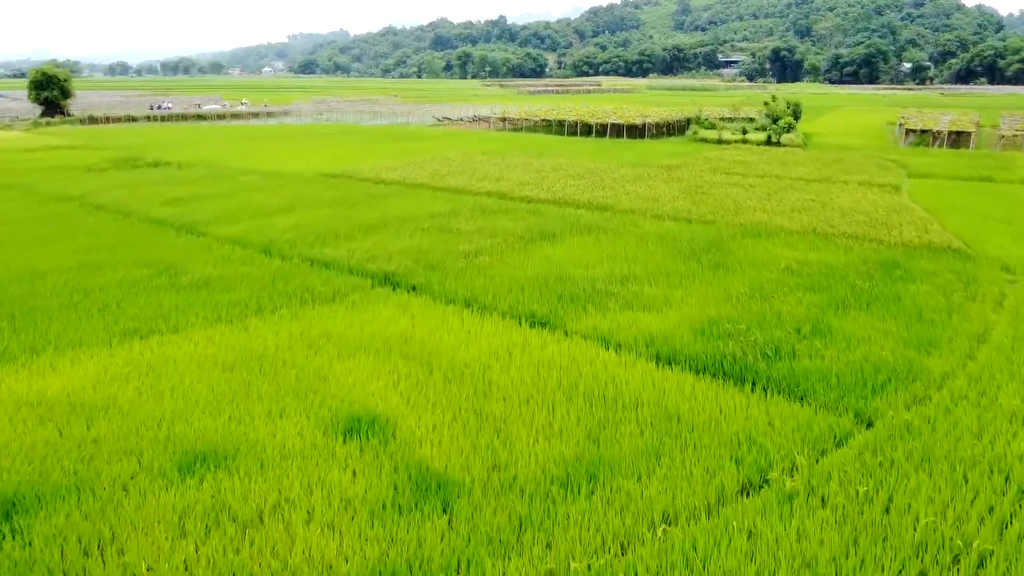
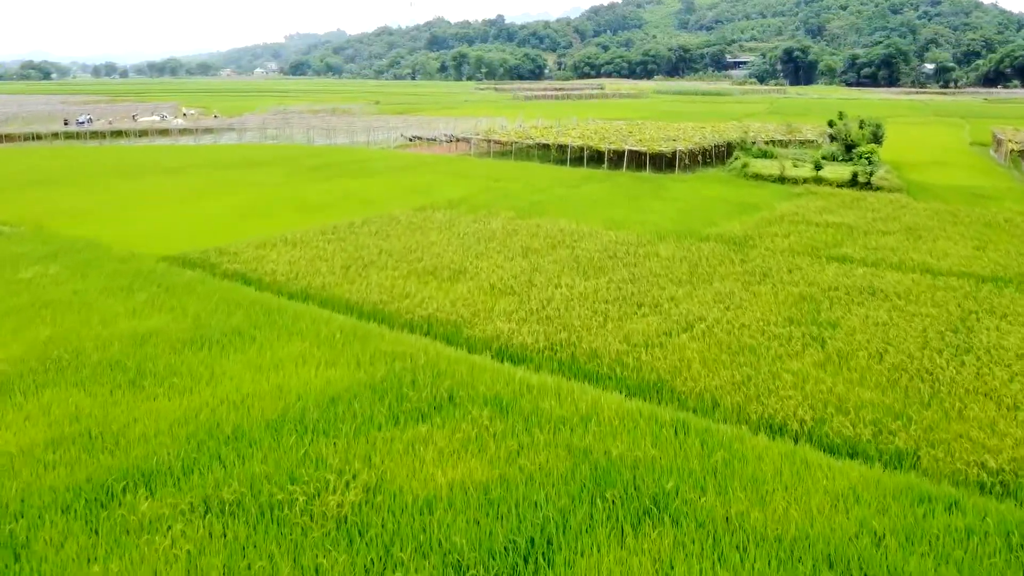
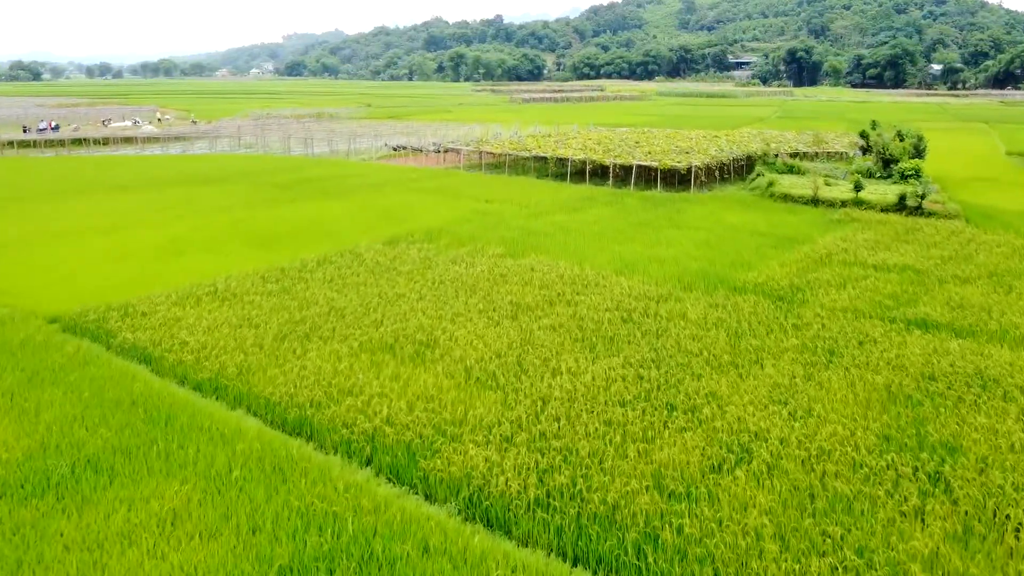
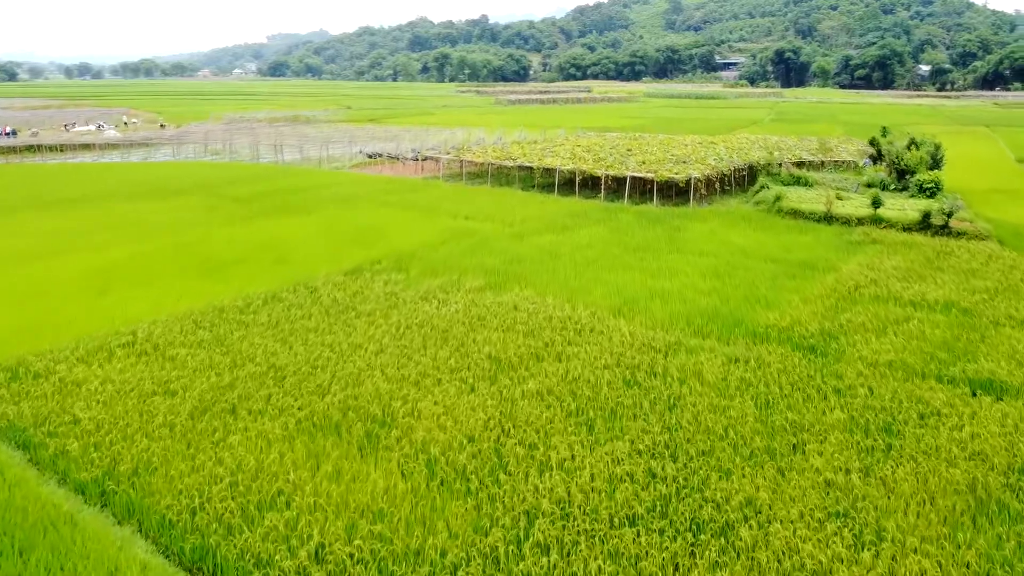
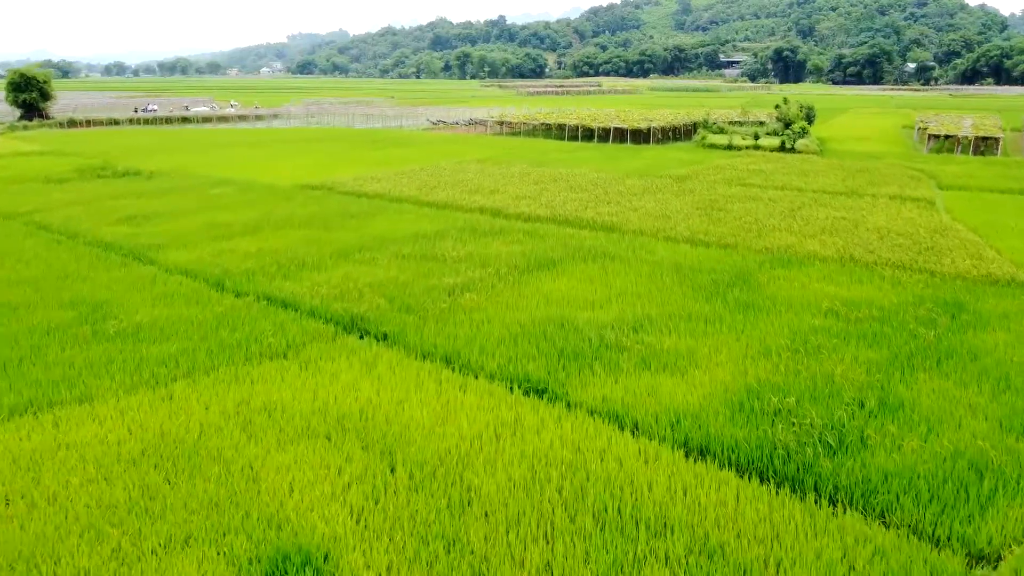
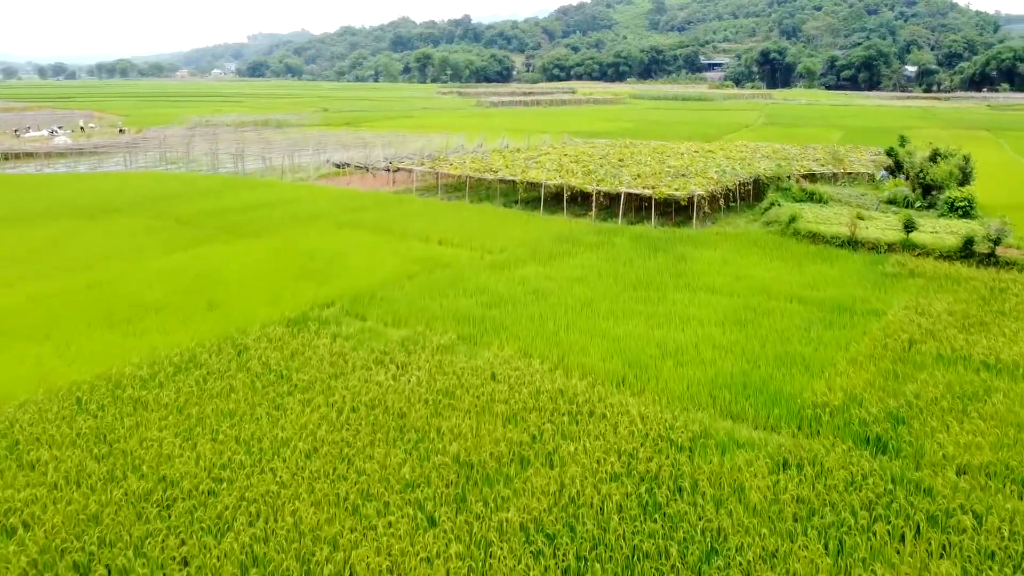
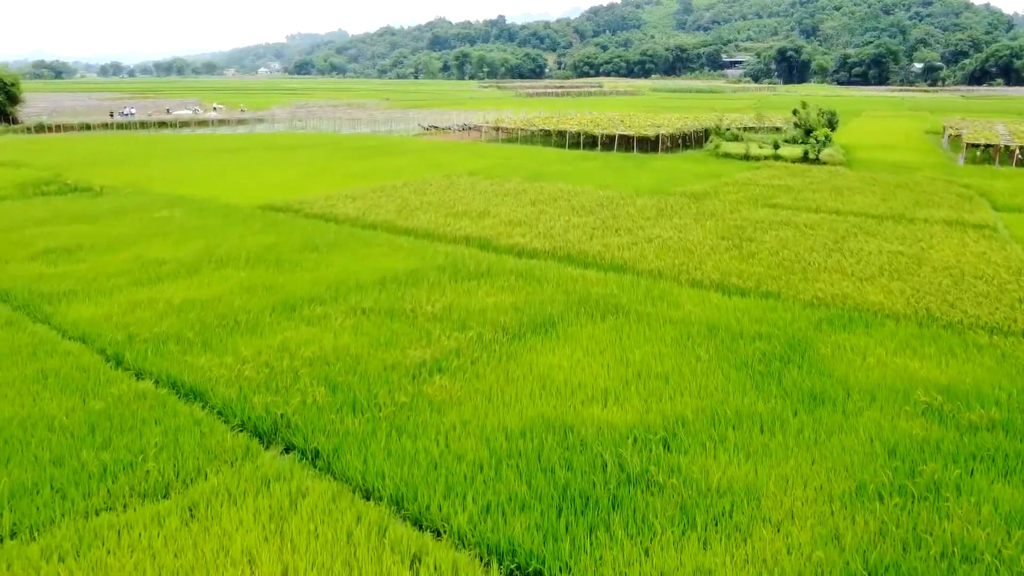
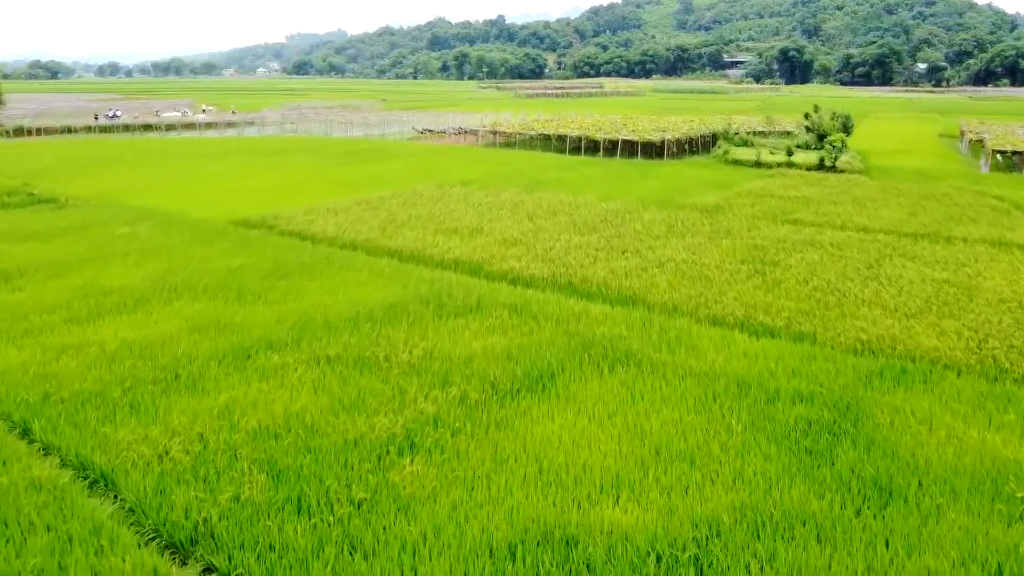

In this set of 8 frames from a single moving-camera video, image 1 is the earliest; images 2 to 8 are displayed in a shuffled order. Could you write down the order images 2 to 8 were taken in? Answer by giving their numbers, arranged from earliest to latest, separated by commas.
5, 7, 8, 2, 3, 4, 6
